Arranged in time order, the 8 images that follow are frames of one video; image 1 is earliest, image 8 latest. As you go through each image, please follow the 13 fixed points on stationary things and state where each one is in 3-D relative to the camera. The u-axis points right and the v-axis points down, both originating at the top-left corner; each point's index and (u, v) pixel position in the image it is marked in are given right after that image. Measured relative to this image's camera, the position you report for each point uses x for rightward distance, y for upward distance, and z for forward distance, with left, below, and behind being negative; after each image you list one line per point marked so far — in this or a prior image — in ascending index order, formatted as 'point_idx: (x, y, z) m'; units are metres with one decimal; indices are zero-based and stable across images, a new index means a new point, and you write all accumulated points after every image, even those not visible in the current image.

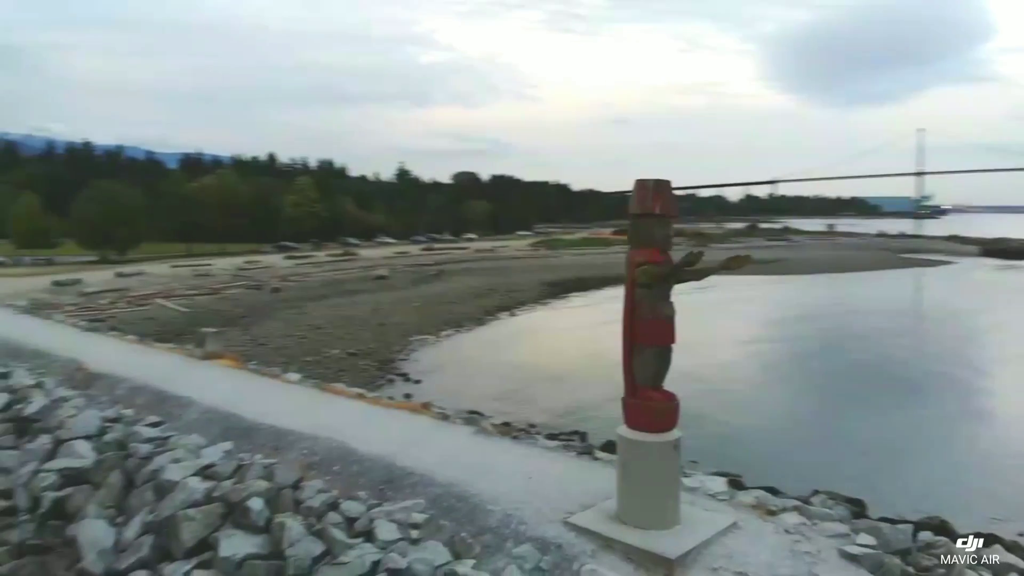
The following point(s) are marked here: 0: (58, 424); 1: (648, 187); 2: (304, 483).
0: (-5.2, -1.6, +9.4) m
1: (+0.9, +0.7, +5.5) m
2: (-1.8, -1.6, +7.0) m
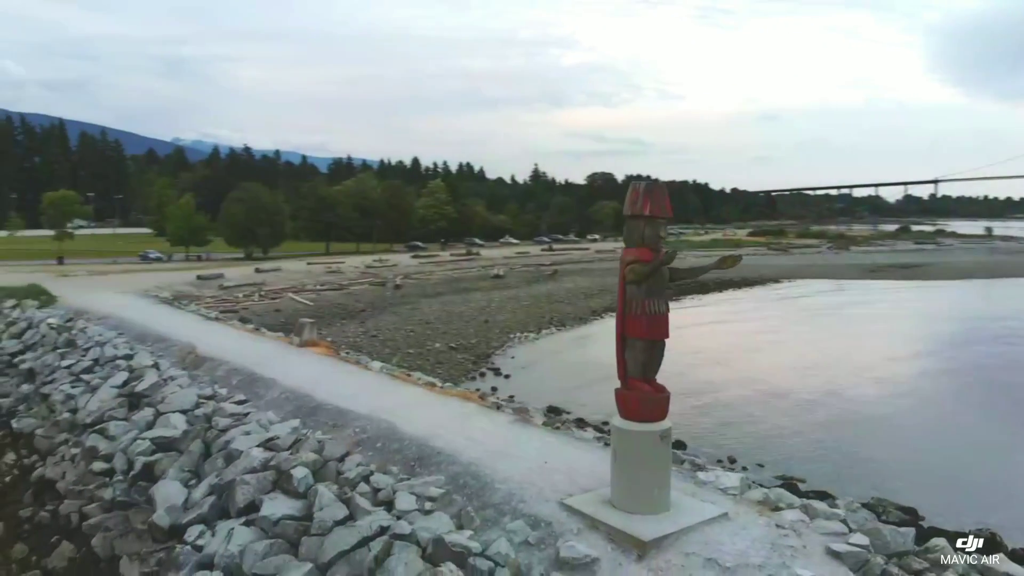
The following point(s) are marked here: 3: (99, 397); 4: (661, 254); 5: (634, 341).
0: (-4.5, -1.4, +10.6) m
1: (+0.9, +0.7, +5.8) m
2: (-1.6, -1.6, +7.8) m
3: (-5.9, -1.5, +11.6) m
4: (+1.1, +0.2, +5.8) m
5: (+0.9, -0.4, +5.9) m
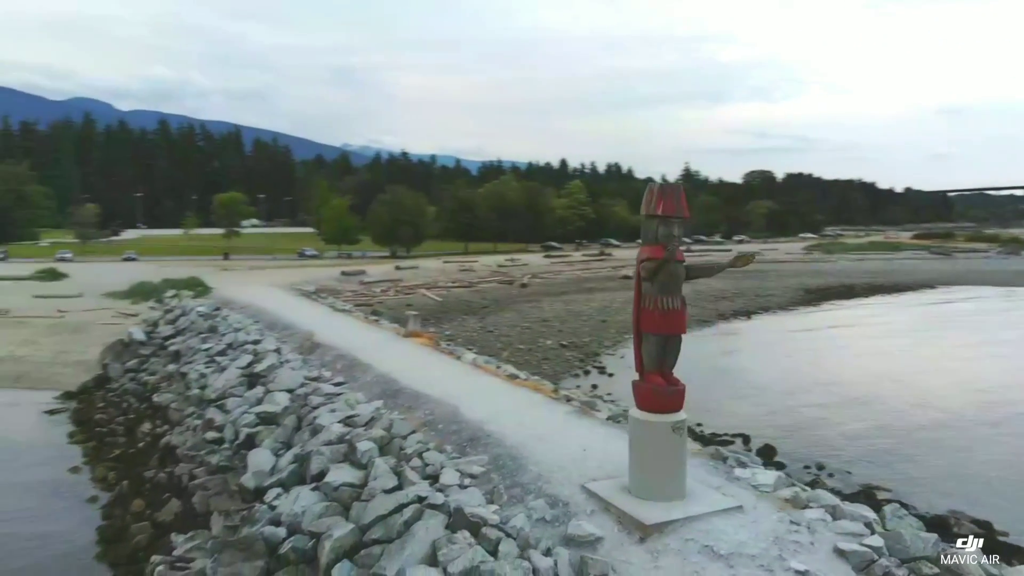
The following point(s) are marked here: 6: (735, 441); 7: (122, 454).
0: (-3.5, -1.3, +11.8) m
1: (+1.1, +0.7, +6.1) m
2: (-1.0, -1.5, +8.5) m
3: (-4.6, -1.4, +13.0) m
4: (+1.2, +0.3, +6.1) m
5: (+1.0, -0.4, +6.2) m
6: (+3.5, -2.4, +12.7) m
7: (-5.5, -2.3, +11.5) m
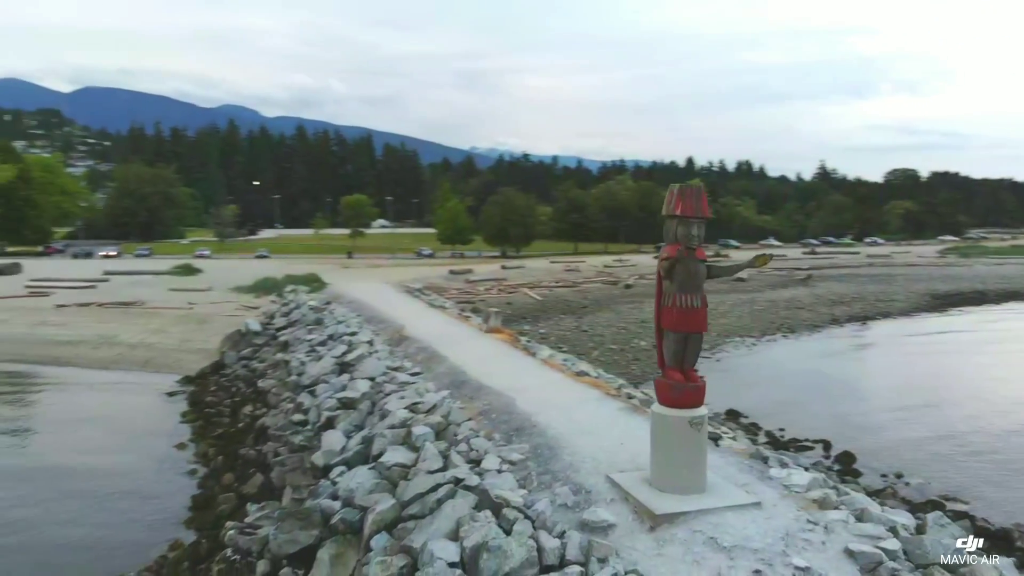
0: (-2.4, -1.2, +12.6) m
1: (+1.3, +0.7, +6.2) m
2: (-0.5, -1.5, +8.9) m
3: (-3.3, -1.3, +14.0) m
4: (+1.4, +0.3, +6.3) m
5: (+1.2, -0.3, +6.4) m
6: (+4.6, -2.4, +12.4) m
7: (-4.4, -2.2, +12.6) m
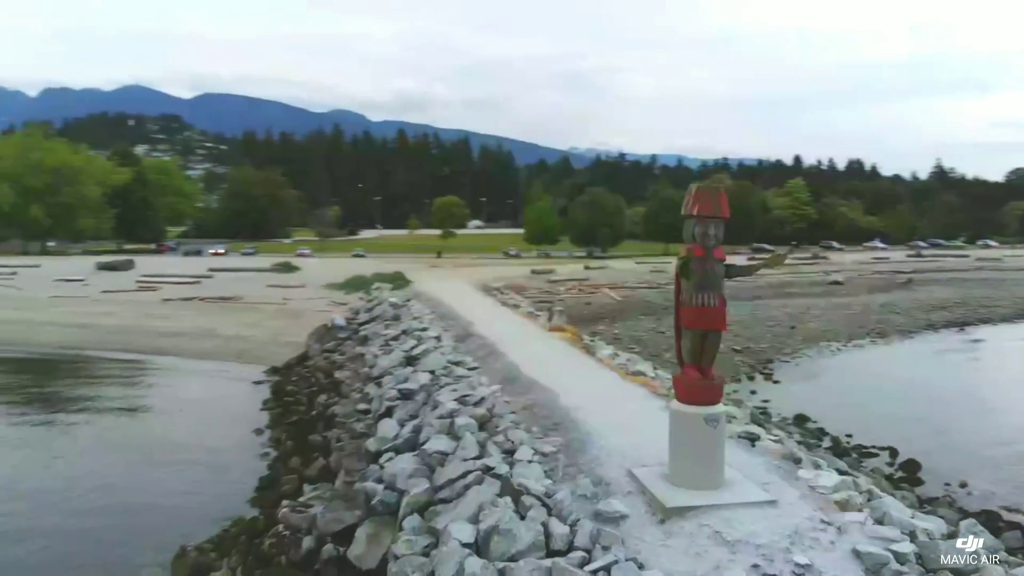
0: (-1.4, -1.2, +13.1) m
1: (+1.4, +0.7, +6.4) m
2: (0.0, -1.4, +9.2) m
3: (-2.2, -1.3, +14.6) m
4: (+1.6, +0.3, +6.4) m
5: (+1.4, -0.3, +6.5) m
6: (+5.5, -2.5, +12.1) m
7: (-3.5, -2.1, +13.3) m
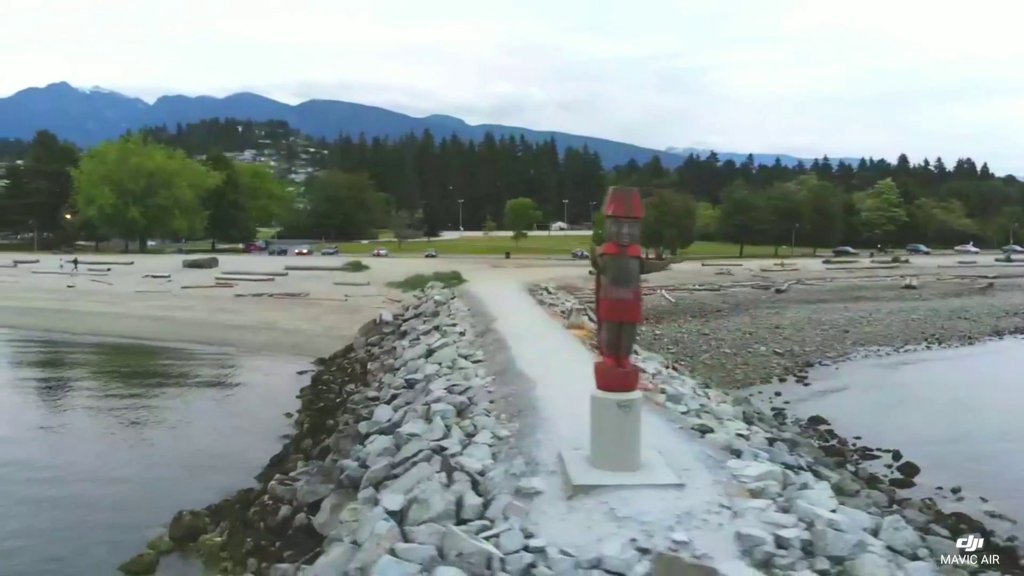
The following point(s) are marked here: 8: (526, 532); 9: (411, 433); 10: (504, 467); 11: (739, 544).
0: (-1.3, -1.1, +13.9) m
1: (+0.8, +0.8, +6.8) m
2: (-0.3, -1.4, +9.8) m
3: (-1.9, -1.2, +15.4) m
4: (+1.0, +0.3, +6.8) m
5: (+0.8, -0.3, +6.9) m
6: (+5.5, -2.5, +12.0) m
7: (-3.3, -2.0, +14.3) m
8: (+0.1, -1.8, +6.0) m
9: (-1.1, -1.6, +9.1) m
10: (-0.1, -1.6, +7.4) m
11: (+1.7, -1.8, +5.9) m
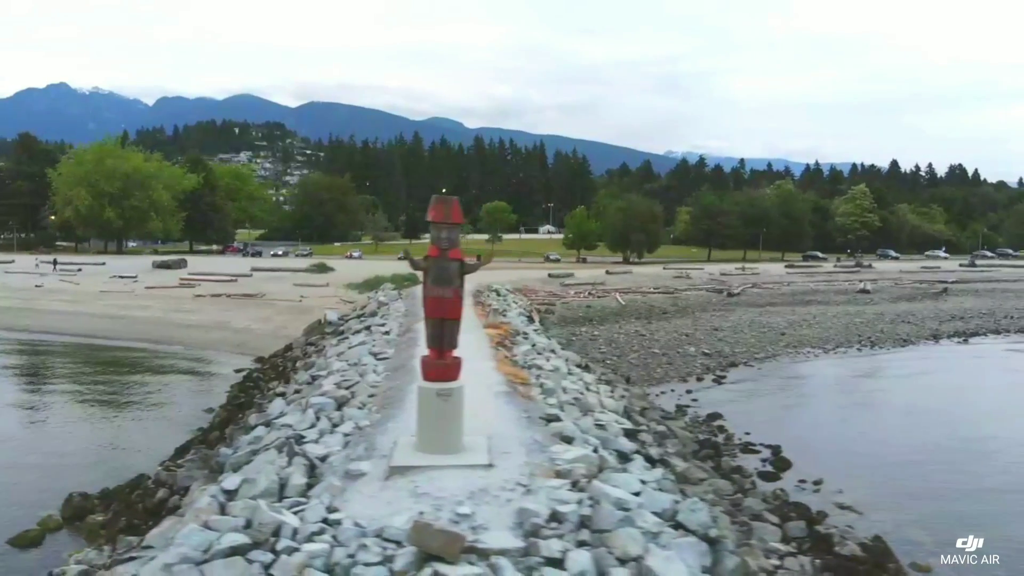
0: (-2.8, -1.2, +14.5) m
1: (-0.7, +0.8, +7.5) m
2: (-1.9, -1.4, +10.5) m
3: (-3.4, -1.2, +16.0) m
4: (-0.6, +0.3, +7.5) m
5: (-0.8, -0.3, +7.6) m
6: (+3.9, -2.5, +12.7) m
7: (-4.9, -2.0, +14.9) m
8: (-1.5, -1.8, +6.7) m
9: (-2.7, -1.6, +9.7) m
10: (-1.7, -1.6, +8.1) m
11: (+0.1, -1.8, +6.5) m
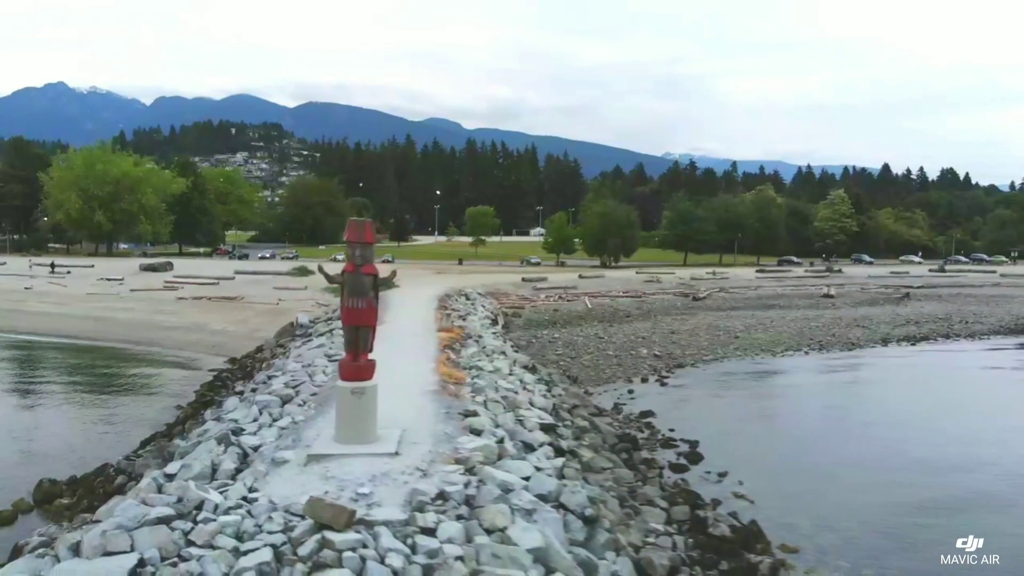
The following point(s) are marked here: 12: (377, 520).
0: (-3.9, -1.3, +15.6) m
1: (-1.7, +0.7, +8.6) m
2: (-2.9, -1.5, +11.6) m
3: (-4.5, -1.3, +17.2) m
4: (-1.6, +0.2, +8.6) m
5: (-1.8, -0.4, +8.7) m
6: (+2.9, -2.7, +13.8) m
7: (-5.9, -2.1, +16.1) m
8: (-2.5, -1.9, +7.8) m
9: (-3.7, -1.7, +10.9) m
10: (-2.7, -1.7, +9.2) m
11: (-0.9, -2.0, +7.7) m
12: (-1.2, -2.0, +6.9) m
